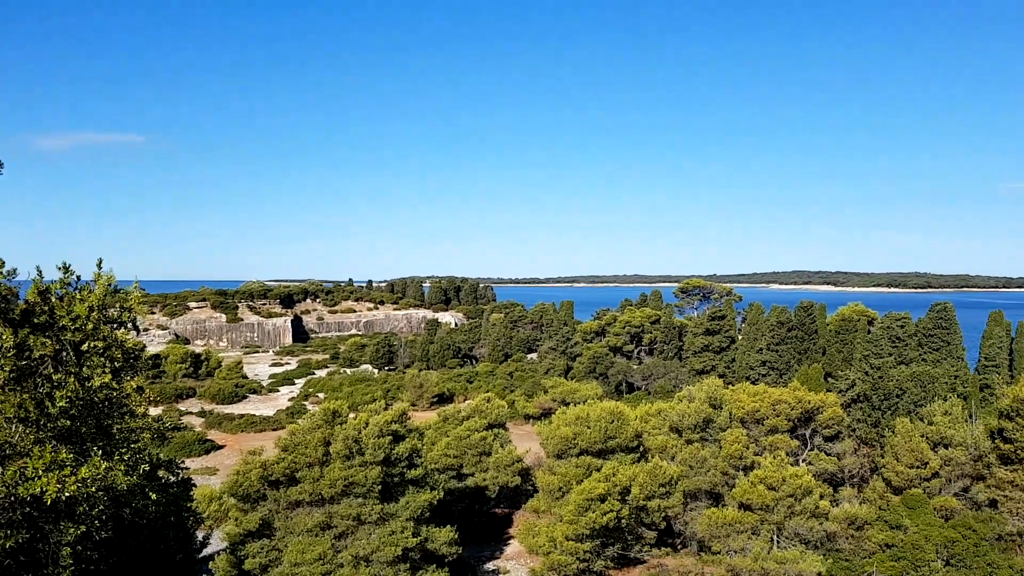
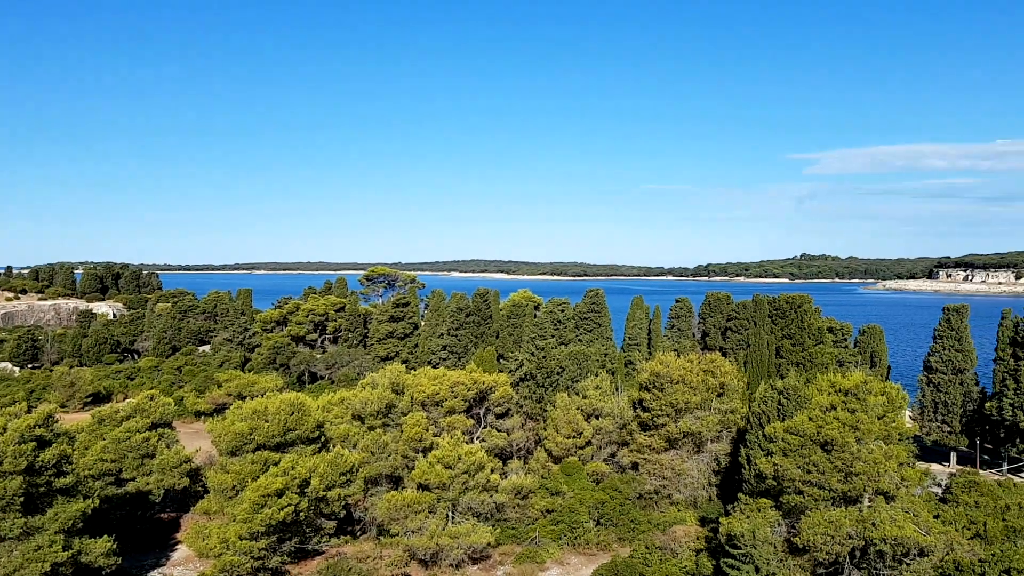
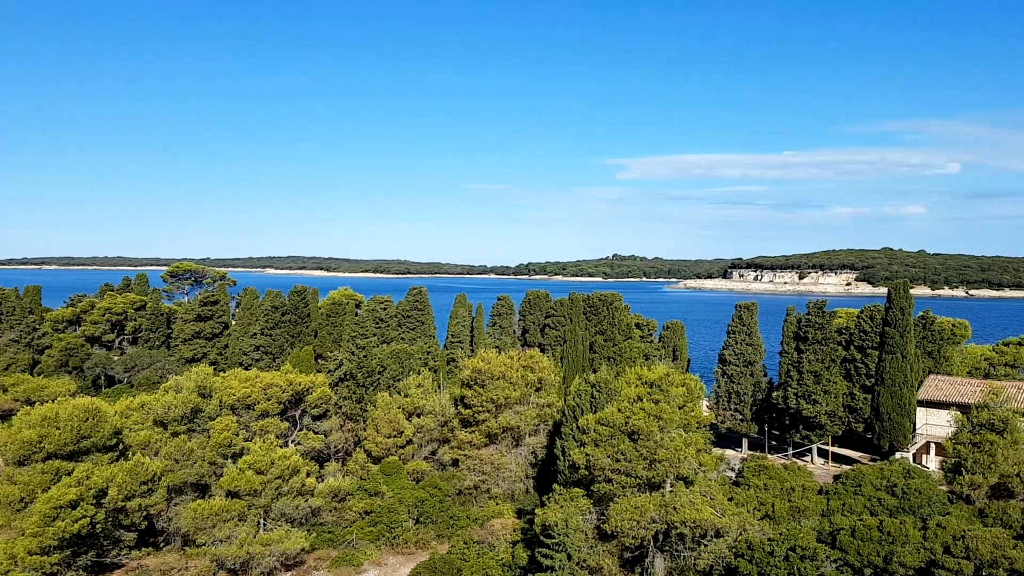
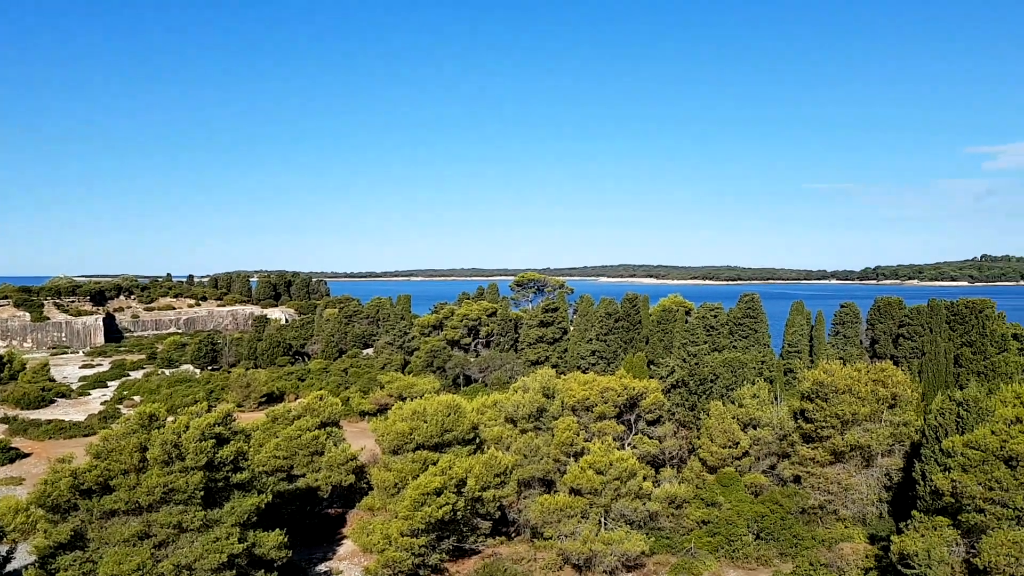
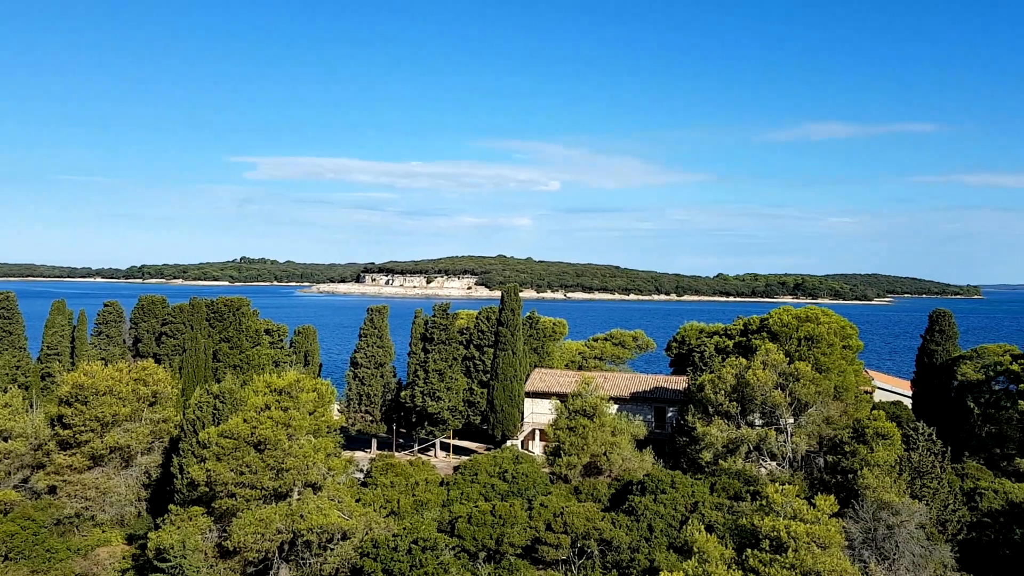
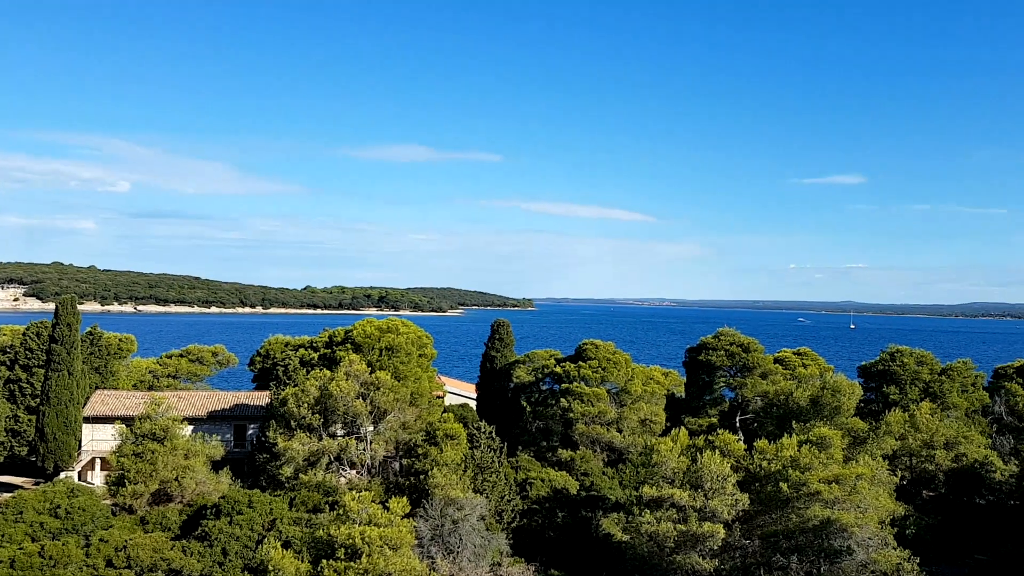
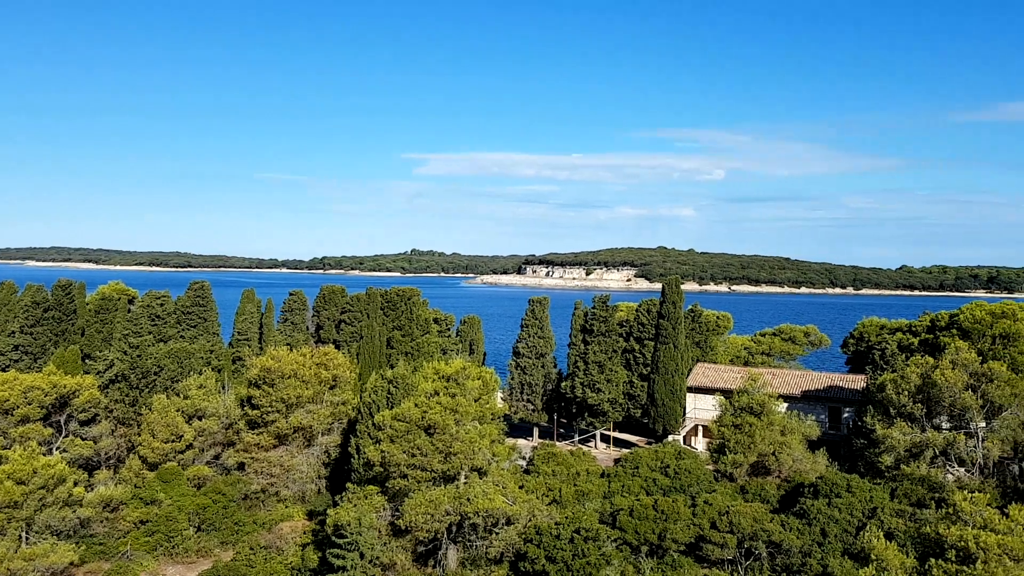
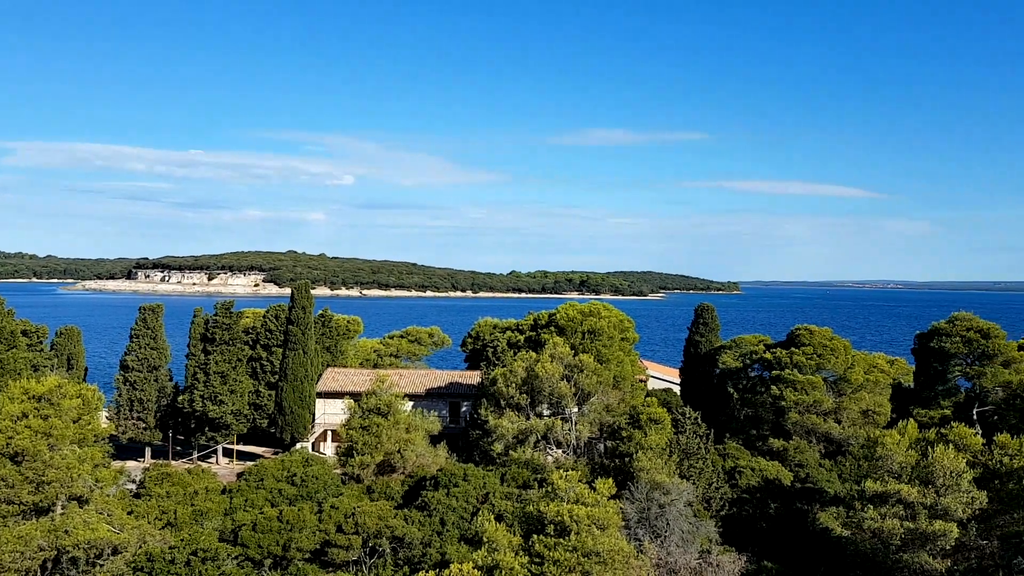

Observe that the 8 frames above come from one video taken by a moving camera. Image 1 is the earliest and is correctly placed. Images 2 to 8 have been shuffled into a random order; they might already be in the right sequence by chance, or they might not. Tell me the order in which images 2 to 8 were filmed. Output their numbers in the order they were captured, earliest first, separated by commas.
4, 2, 3, 7, 5, 8, 6
